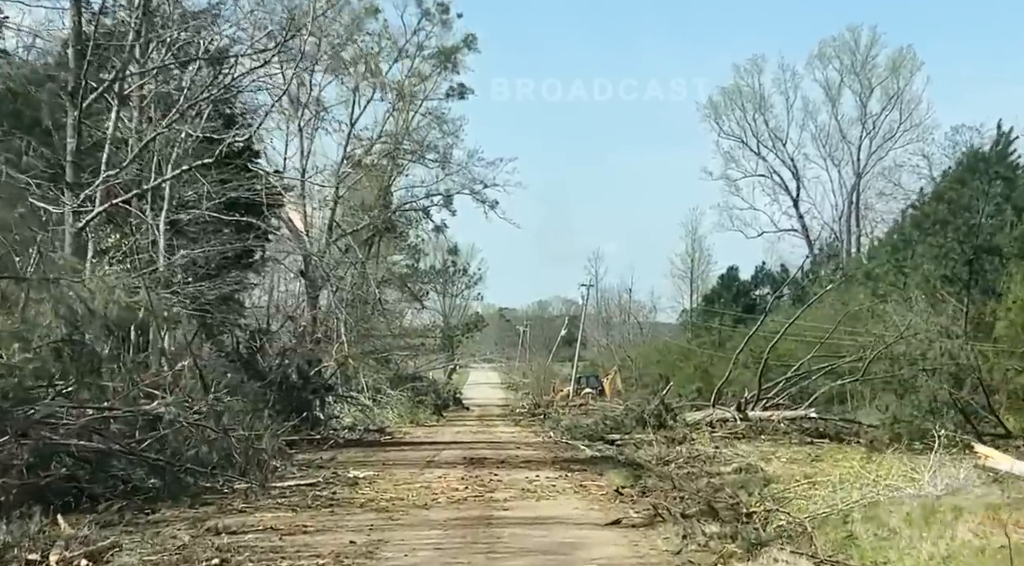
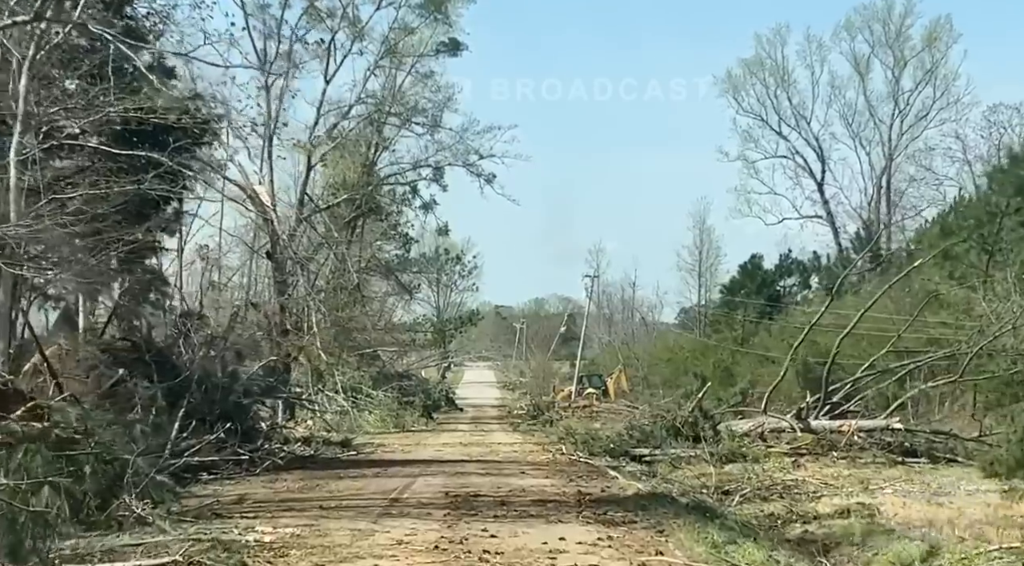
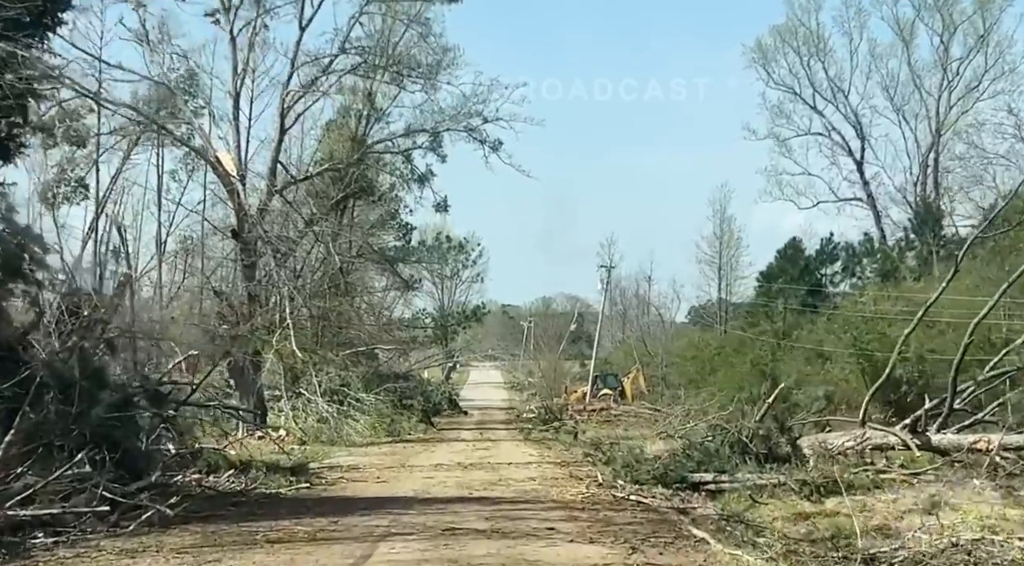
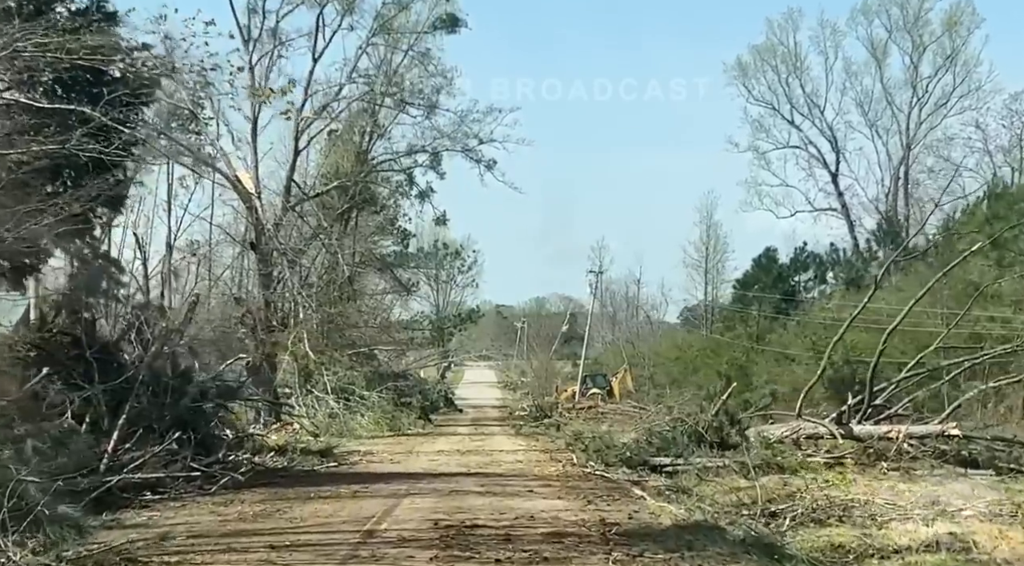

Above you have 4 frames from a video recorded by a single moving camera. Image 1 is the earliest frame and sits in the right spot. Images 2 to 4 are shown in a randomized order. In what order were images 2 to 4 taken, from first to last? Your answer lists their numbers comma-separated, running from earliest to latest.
2, 4, 3
